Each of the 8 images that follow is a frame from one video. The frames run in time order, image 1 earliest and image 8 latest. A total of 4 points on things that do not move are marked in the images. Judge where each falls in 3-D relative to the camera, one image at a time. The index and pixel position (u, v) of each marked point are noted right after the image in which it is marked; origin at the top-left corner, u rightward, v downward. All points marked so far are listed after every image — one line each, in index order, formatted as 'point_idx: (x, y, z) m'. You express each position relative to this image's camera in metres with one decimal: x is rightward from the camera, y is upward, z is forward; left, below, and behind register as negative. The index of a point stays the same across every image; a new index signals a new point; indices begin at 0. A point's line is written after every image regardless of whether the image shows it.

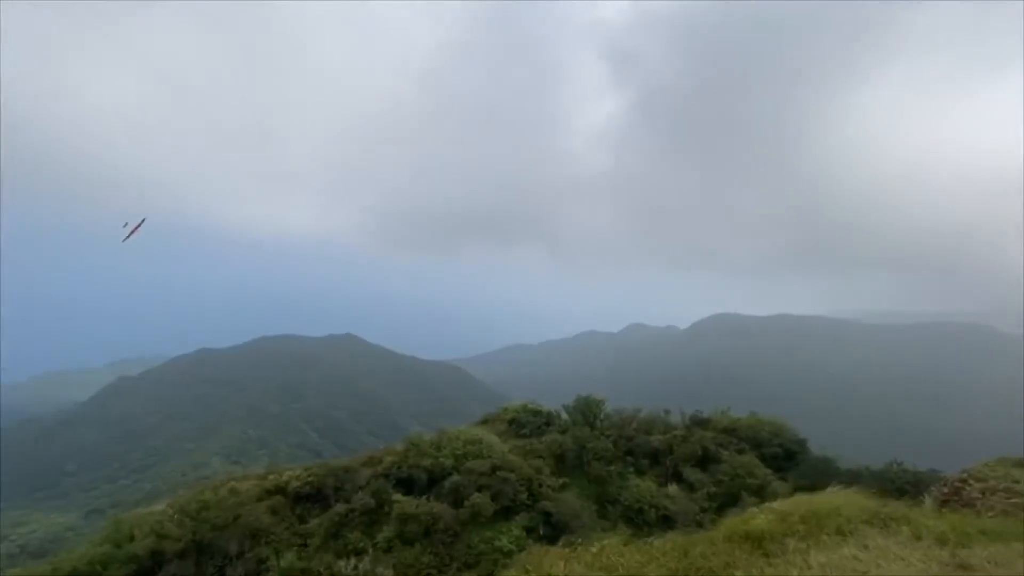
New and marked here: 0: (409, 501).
0: (-3.3, -7.1, +16.1) m
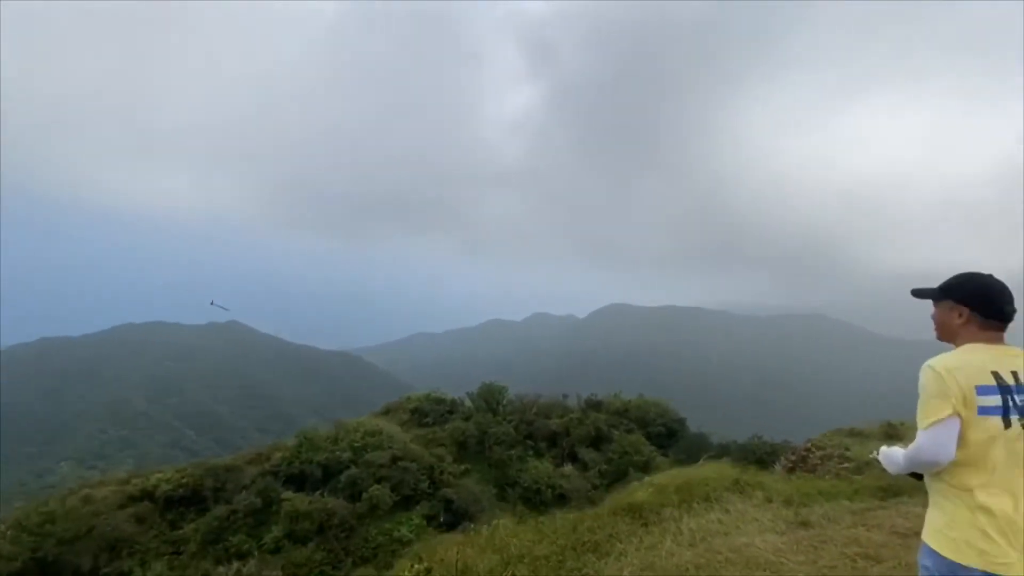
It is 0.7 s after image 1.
0: (-6.6, -6.6, +15.1) m
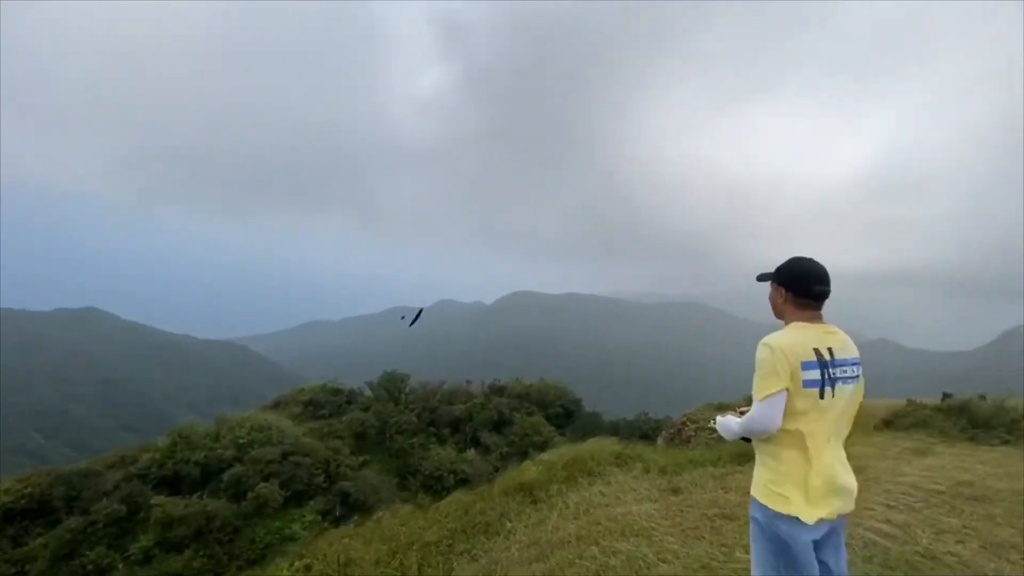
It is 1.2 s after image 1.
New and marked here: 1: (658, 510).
0: (-9.7, -6.1, +13.6) m
1: (+2.0, -3.1, +6.7) m
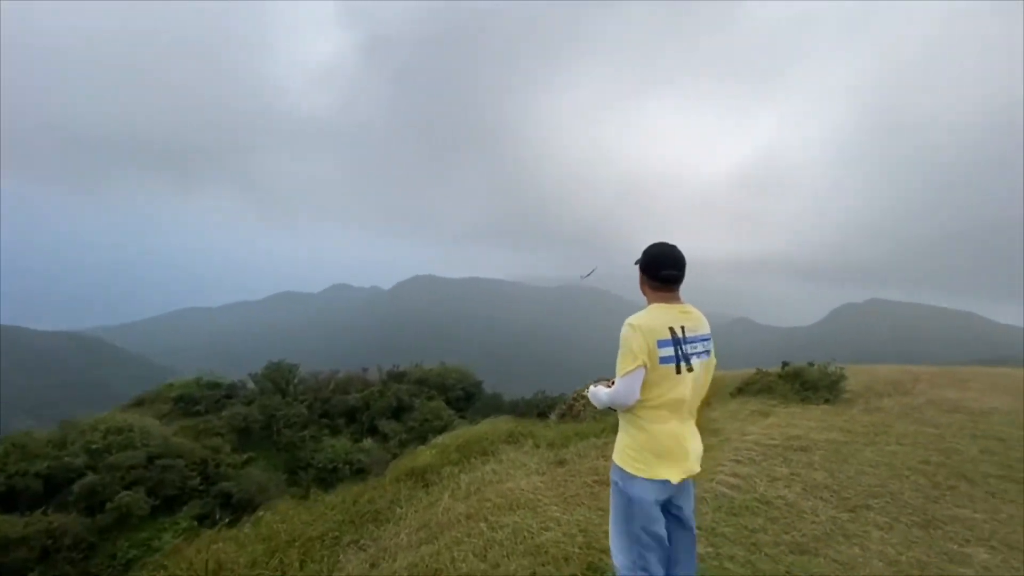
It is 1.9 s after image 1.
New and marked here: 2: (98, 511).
0: (-12.4, -5.7, +11.5) m
1: (+0.5, -2.8, +7.0) m
2: (-14.8, -7.6, +15.8) m
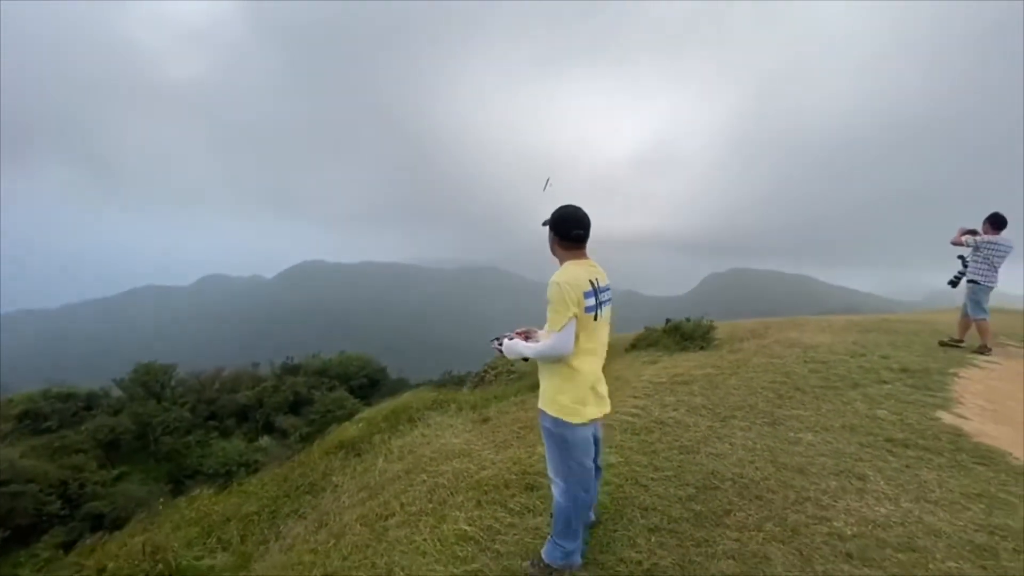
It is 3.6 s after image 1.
0: (-14.0, -5.7, +9.5) m
1: (-0.6, -2.4, +7.7) m
2: (-17.2, -7.6, +13.3) m
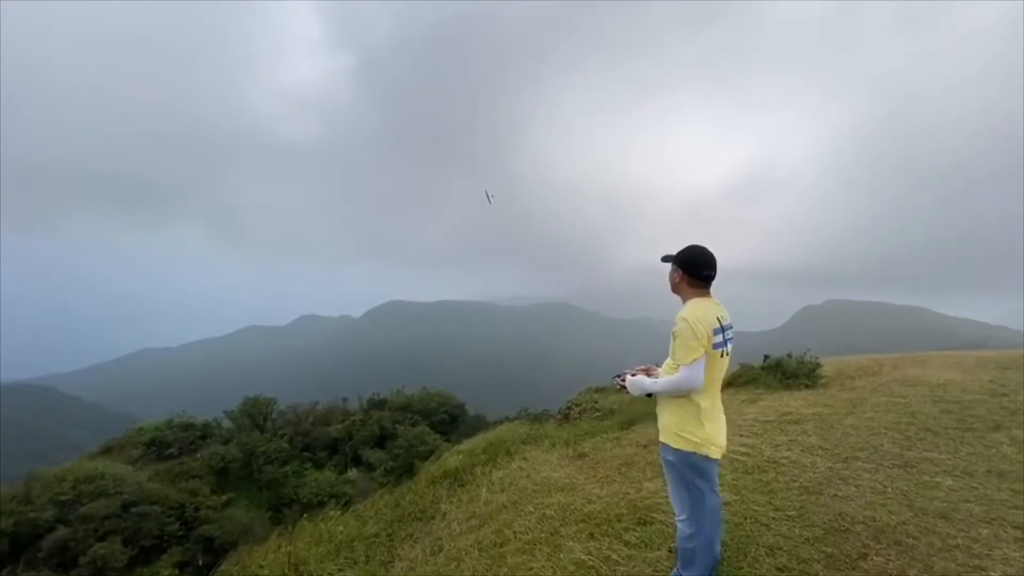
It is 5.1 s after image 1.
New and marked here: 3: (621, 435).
0: (-11.9, -6.7, +11.4) m
1: (+1.0, -3.0, +7.8) m
2: (-14.5, -8.9, +15.4) m
3: (+2.2, -3.0, +9.6) m
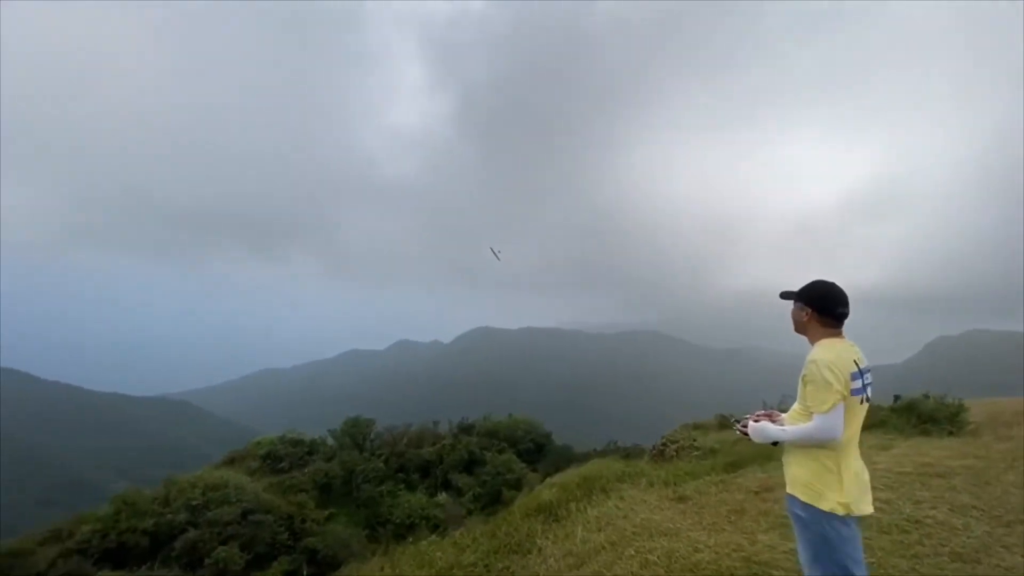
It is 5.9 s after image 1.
0: (-9.6, -7.5, +13.0) m
1: (+2.5, -3.5, +7.4) m
2: (-11.4, -10.0, +17.3) m
3: (+4.0, -3.6, +9.0) m
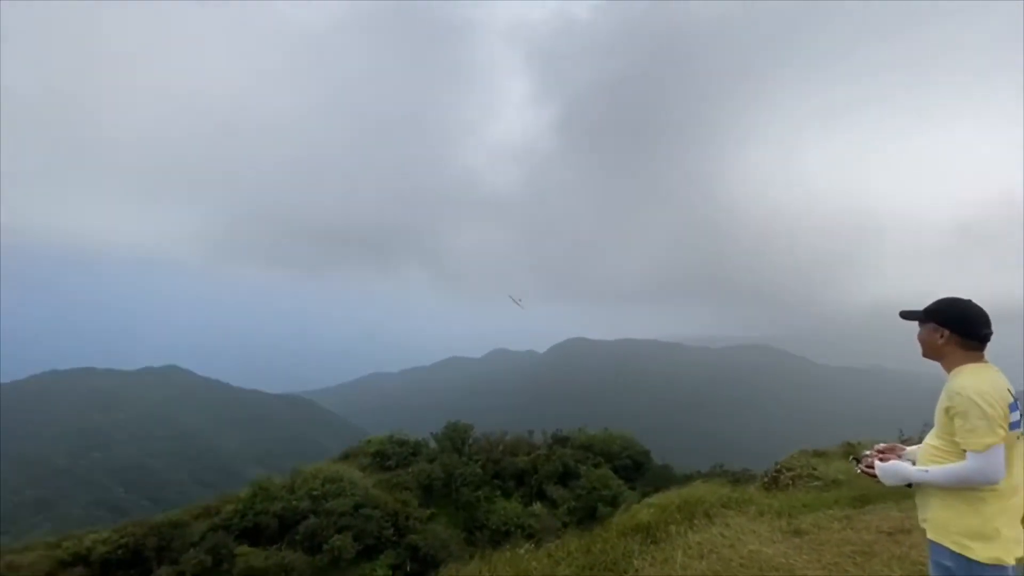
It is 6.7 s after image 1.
0: (-6.9, -7.8, +14.6) m
1: (+3.9, -3.7, +6.8) m
2: (-7.8, -10.4, +19.1) m
3: (+5.7, -3.8, +8.0) m
